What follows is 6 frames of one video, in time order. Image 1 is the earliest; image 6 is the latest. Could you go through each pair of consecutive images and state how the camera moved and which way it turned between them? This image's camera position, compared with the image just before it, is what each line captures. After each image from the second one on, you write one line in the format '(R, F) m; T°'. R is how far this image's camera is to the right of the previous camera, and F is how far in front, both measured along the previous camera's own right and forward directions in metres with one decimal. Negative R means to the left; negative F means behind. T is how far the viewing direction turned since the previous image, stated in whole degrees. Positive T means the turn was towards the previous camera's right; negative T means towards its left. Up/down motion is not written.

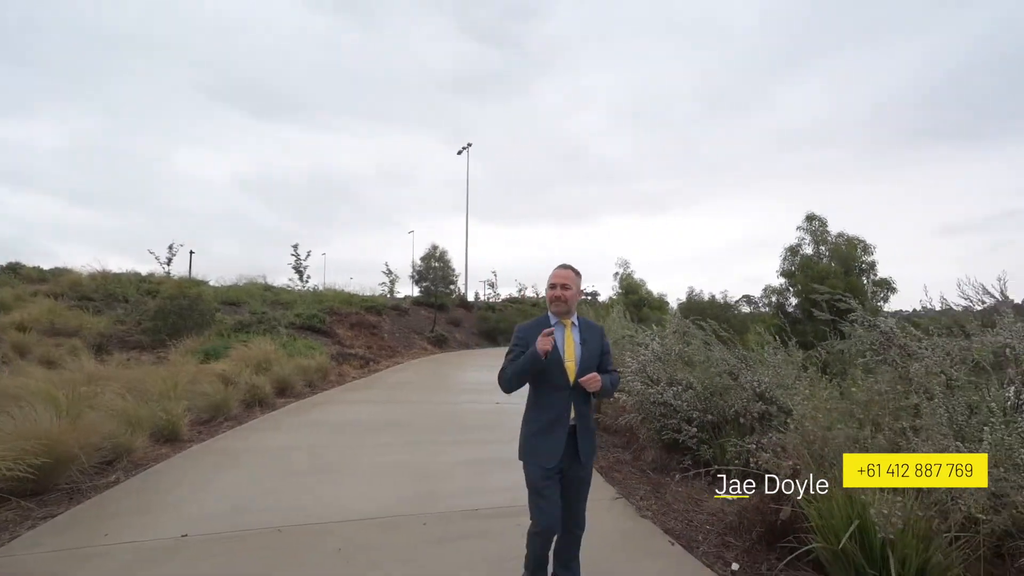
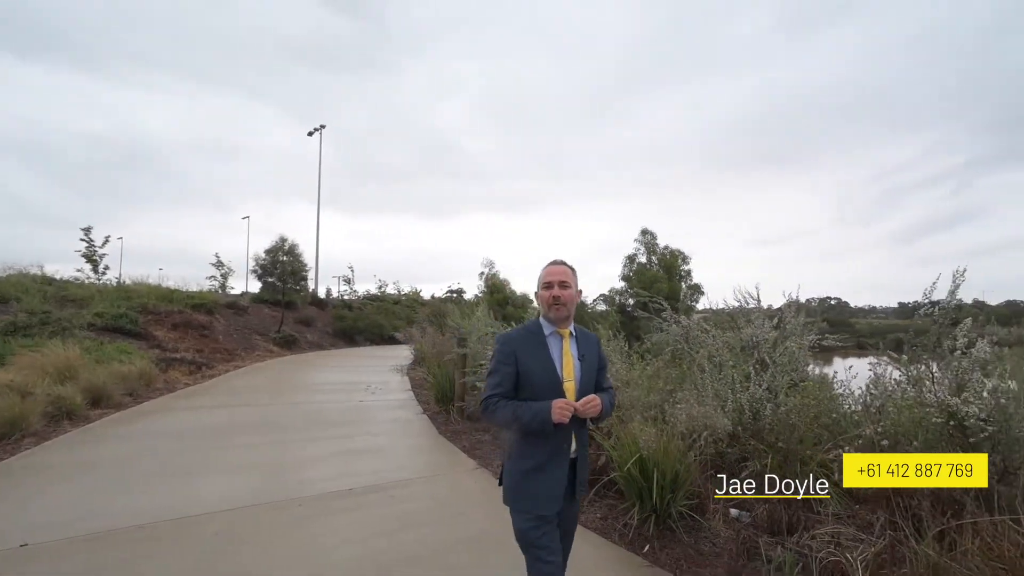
(+0.2, +0.3) m; -4°
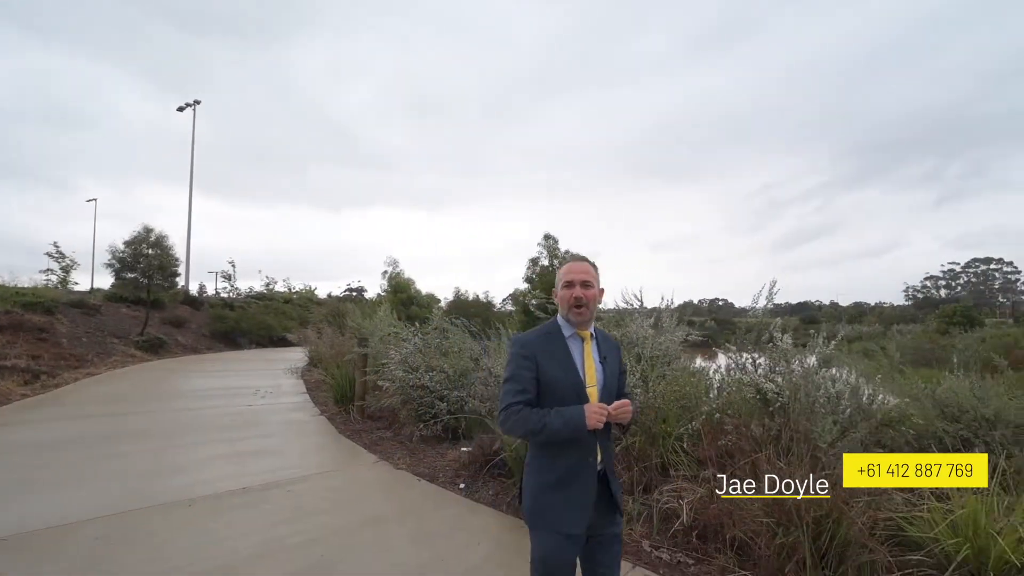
(0.0, -0.4) m; +13°
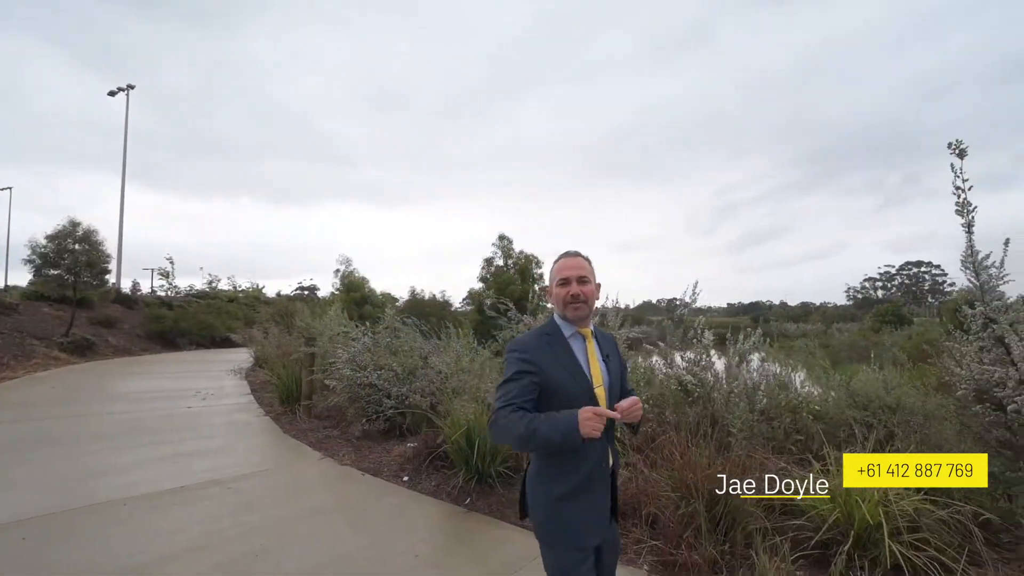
(+0.2, -0.2) m; +5°
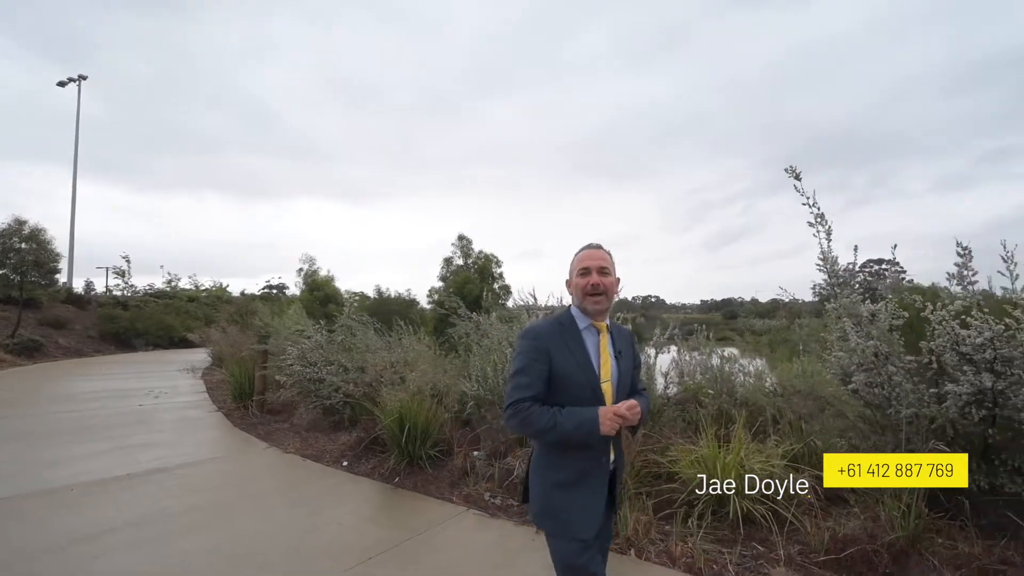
(+0.5, -0.5) m; +3°
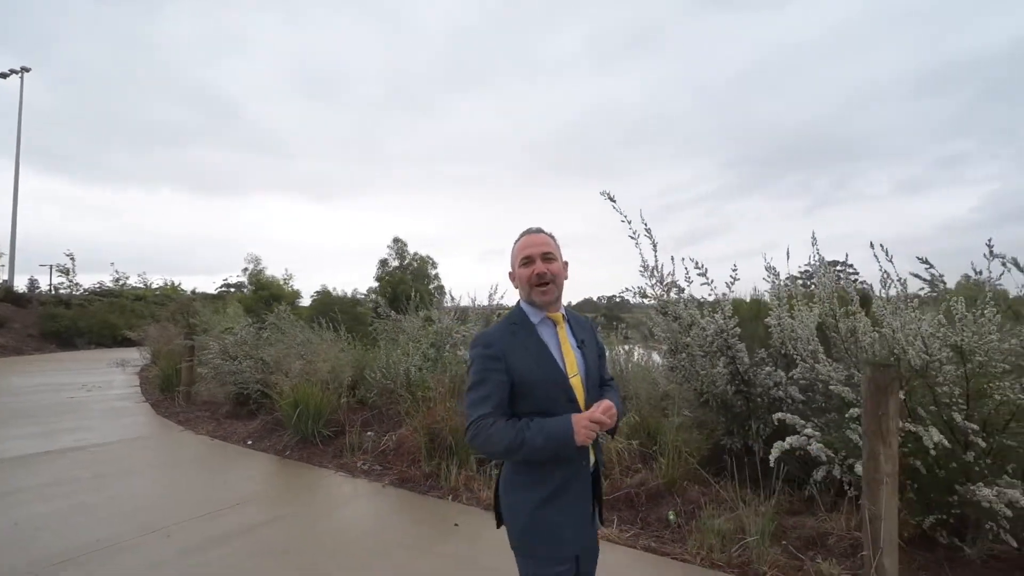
(+1.1, -0.9) m; +3°
